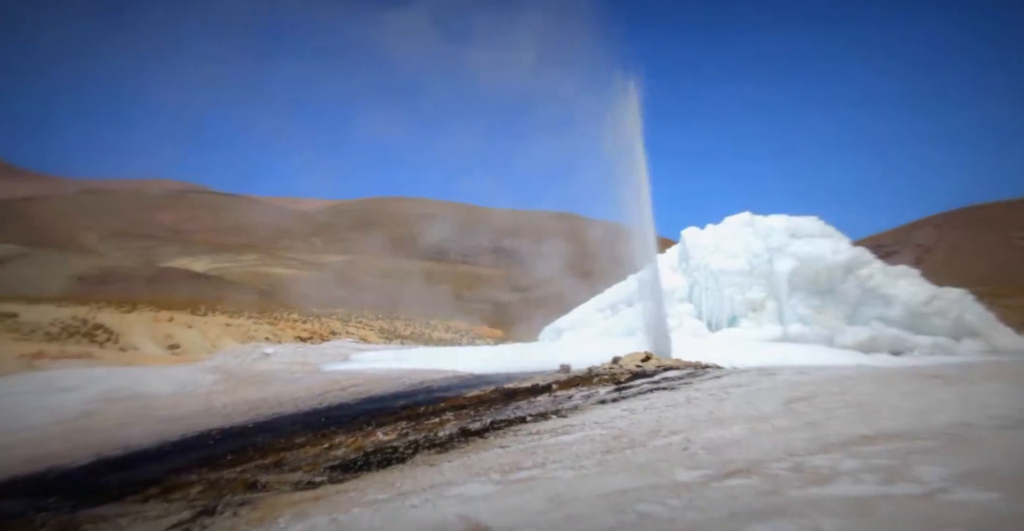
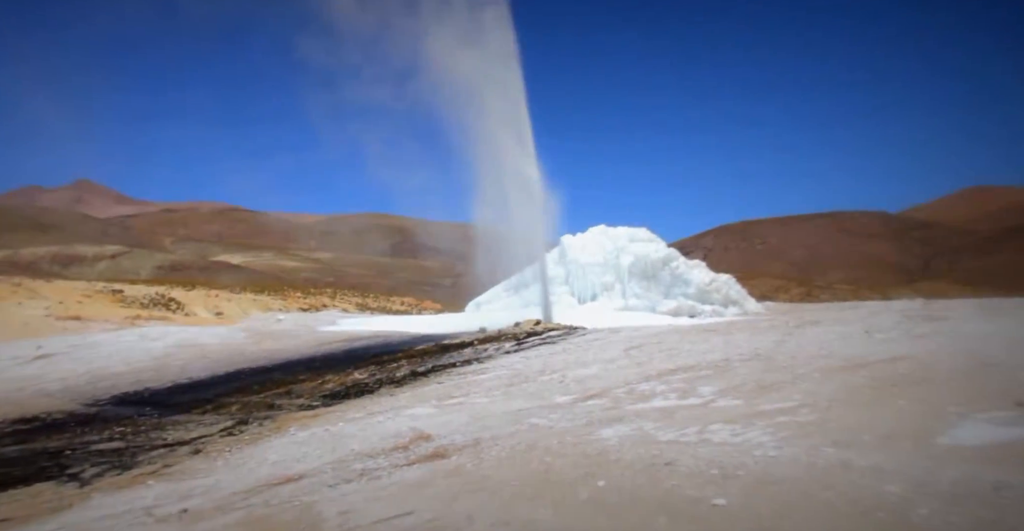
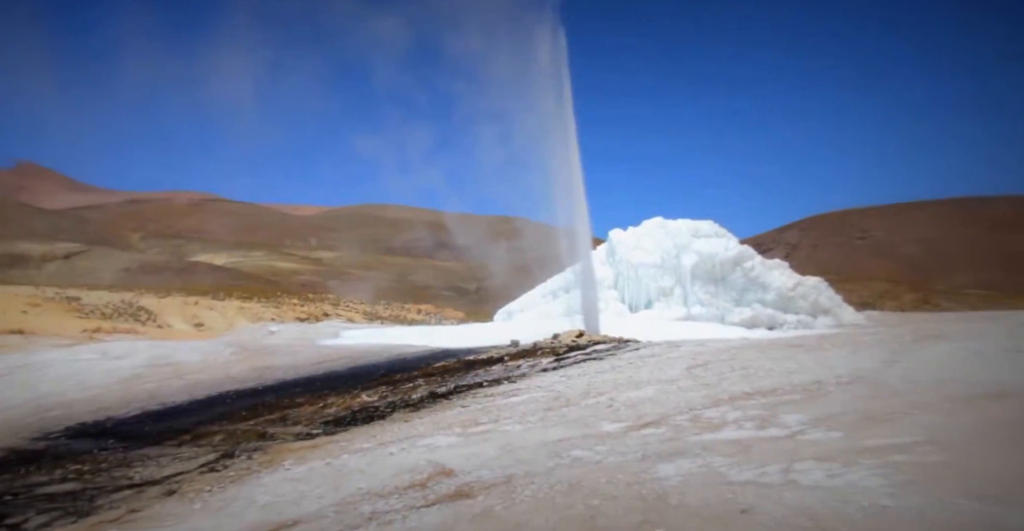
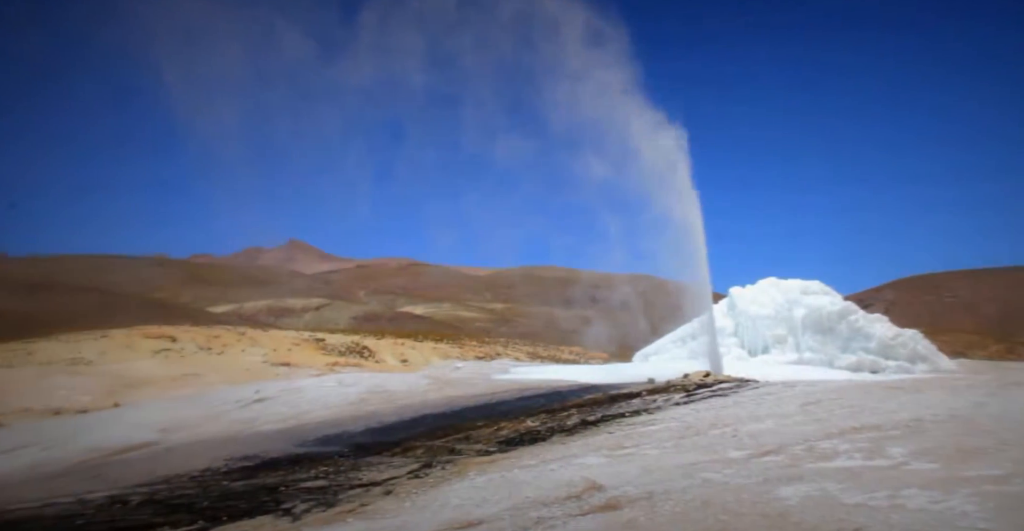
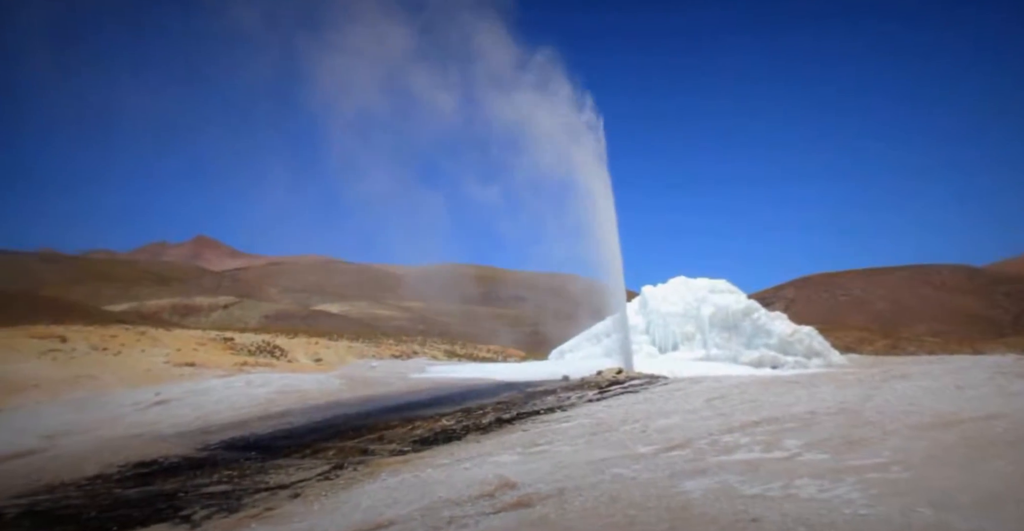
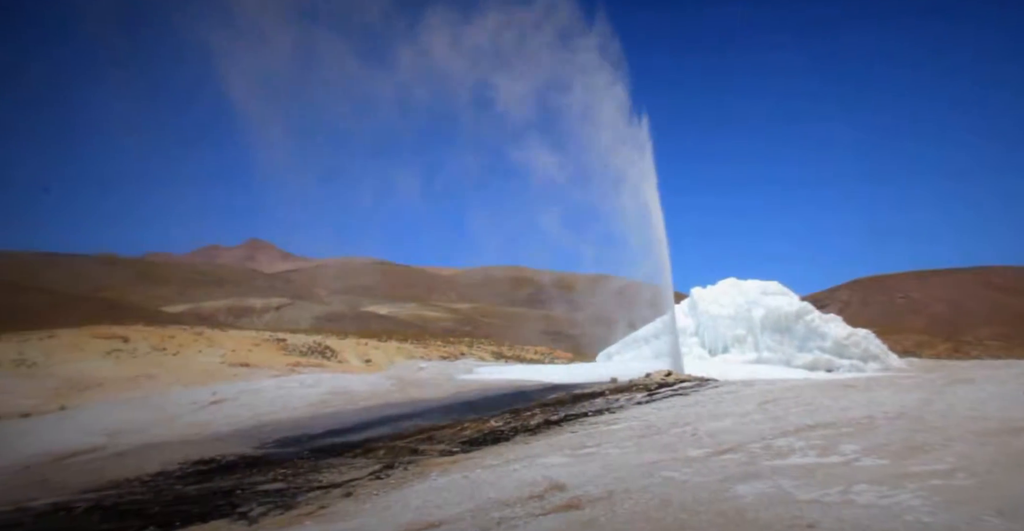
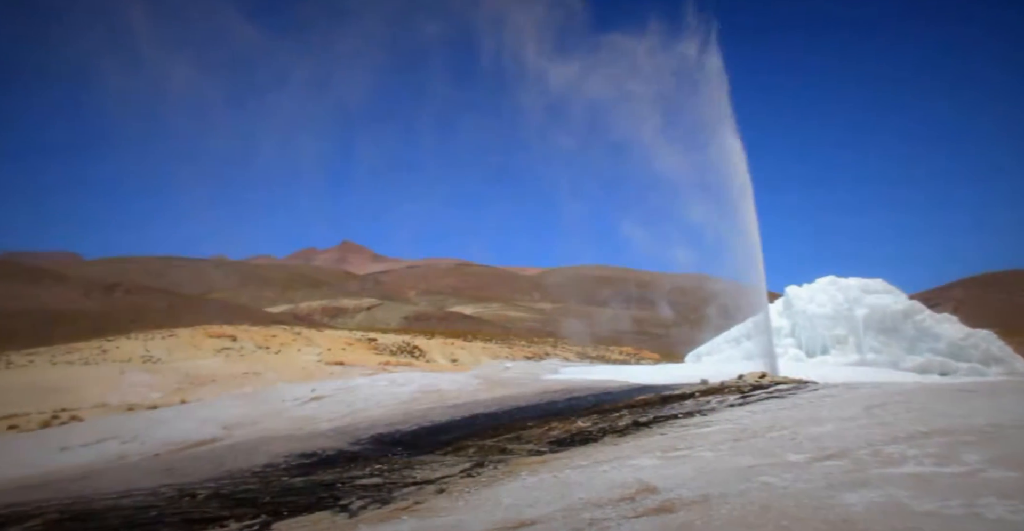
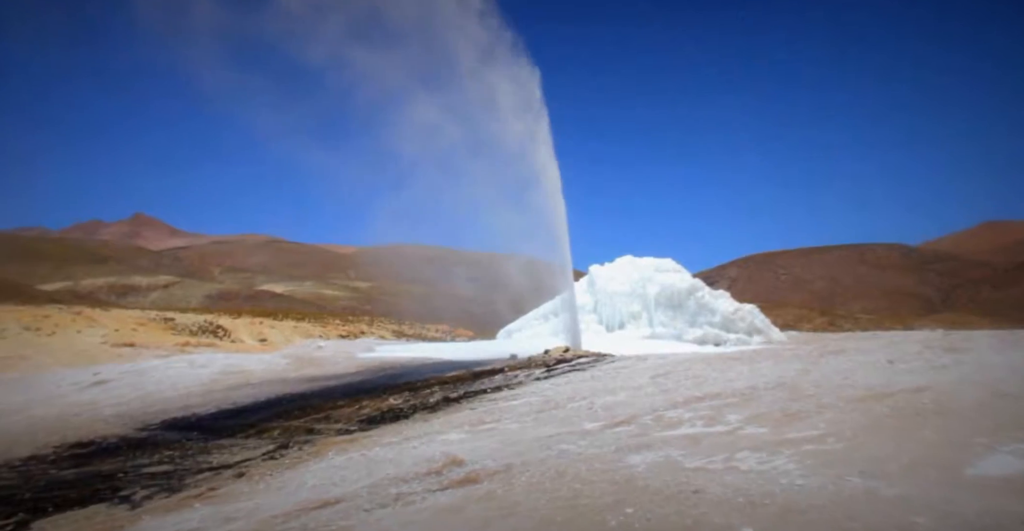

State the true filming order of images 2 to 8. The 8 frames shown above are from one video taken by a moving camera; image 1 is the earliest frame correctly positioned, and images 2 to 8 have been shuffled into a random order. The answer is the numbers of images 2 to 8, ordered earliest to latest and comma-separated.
3, 2, 8, 5, 6, 4, 7
